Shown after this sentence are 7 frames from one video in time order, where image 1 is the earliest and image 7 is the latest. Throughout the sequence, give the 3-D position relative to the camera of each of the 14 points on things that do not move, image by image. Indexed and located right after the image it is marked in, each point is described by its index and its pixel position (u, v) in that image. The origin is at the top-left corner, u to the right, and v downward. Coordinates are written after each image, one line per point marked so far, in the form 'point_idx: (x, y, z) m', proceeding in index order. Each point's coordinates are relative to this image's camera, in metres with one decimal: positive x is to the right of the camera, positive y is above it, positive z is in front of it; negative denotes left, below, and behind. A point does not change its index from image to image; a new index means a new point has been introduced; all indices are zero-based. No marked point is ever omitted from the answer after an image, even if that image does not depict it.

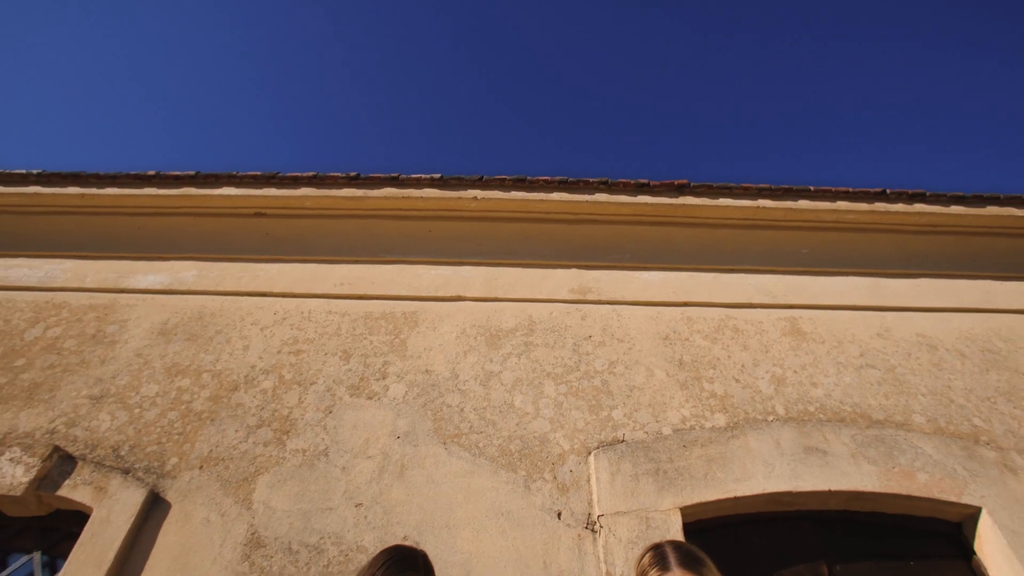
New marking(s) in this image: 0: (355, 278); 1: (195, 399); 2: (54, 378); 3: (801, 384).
0: (-1.0, +0.1, +3.5) m
1: (-1.6, -0.6, +2.8) m
2: (-2.4, -0.5, +2.9) m
3: (+1.5, -0.5, +2.8) m
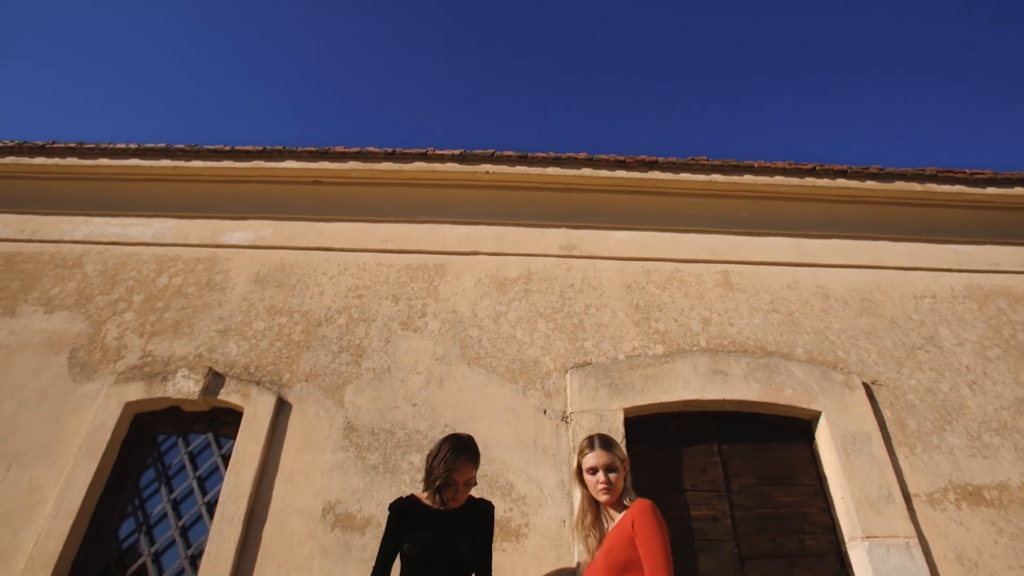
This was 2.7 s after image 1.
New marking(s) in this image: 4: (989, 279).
0: (-0.9, +0.4, +4.5) m
1: (-1.6, -0.3, +4.0) m
2: (-2.4, -0.2, +4.1) m
3: (+1.5, -0.3, +4.0) m
4: (+3.6, +0.1, +4.2) m
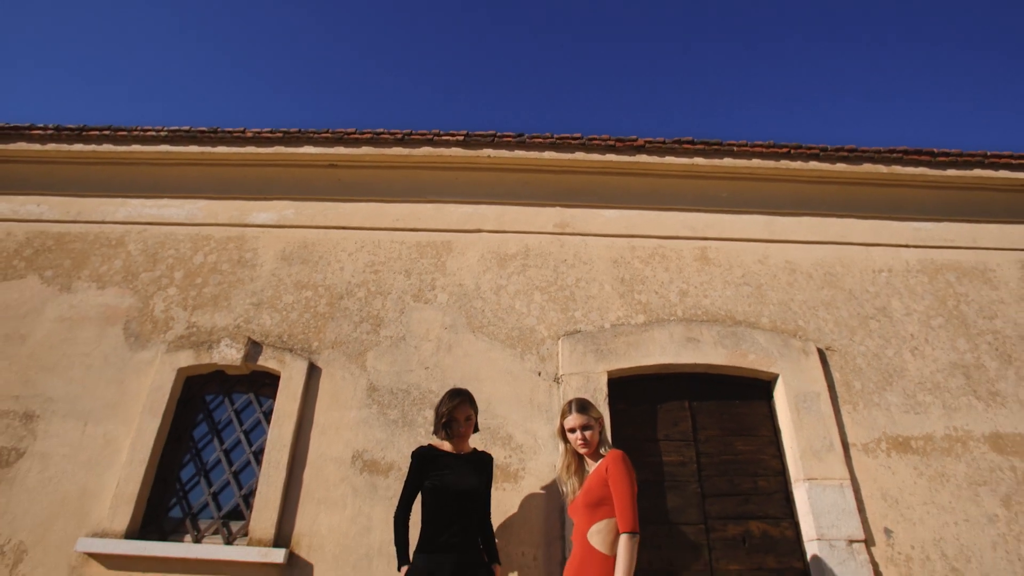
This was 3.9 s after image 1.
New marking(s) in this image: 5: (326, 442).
0: (-0.9, +0.7, +5.0) m
1: (-1.6, -0.1, +4.6) m
2: (-2.4, 0.0, +4.6) m
3: (+1.5, -0.1, +4.5) m
4: (+3.6, +0.3, +4.6) m
5: (-1.3, -1.1, +4.0) m
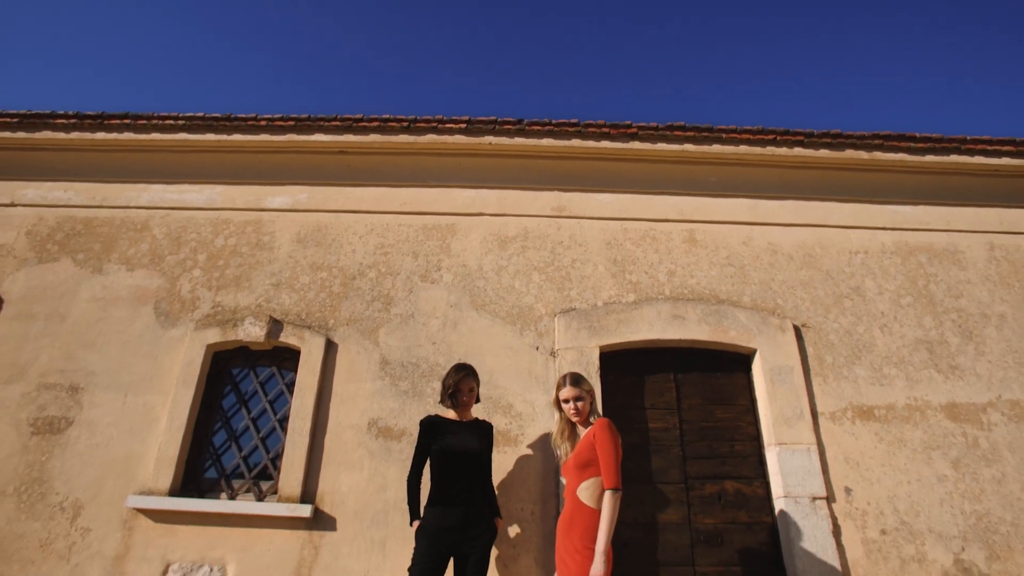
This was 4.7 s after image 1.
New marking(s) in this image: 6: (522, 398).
0: (-0.9, +0.8, +5.3) m
1: (-1.6, 0.0, +4.9) m
2: (-2.4, +0.2, +5.0) m
3: (+1.5, +0.1, +4.8) m
4: (+3.6, +0.5, +4.9) m
5: (-1.3, -1.0, +4.4) m
6: (+0.1, -0.9, +4.4) m
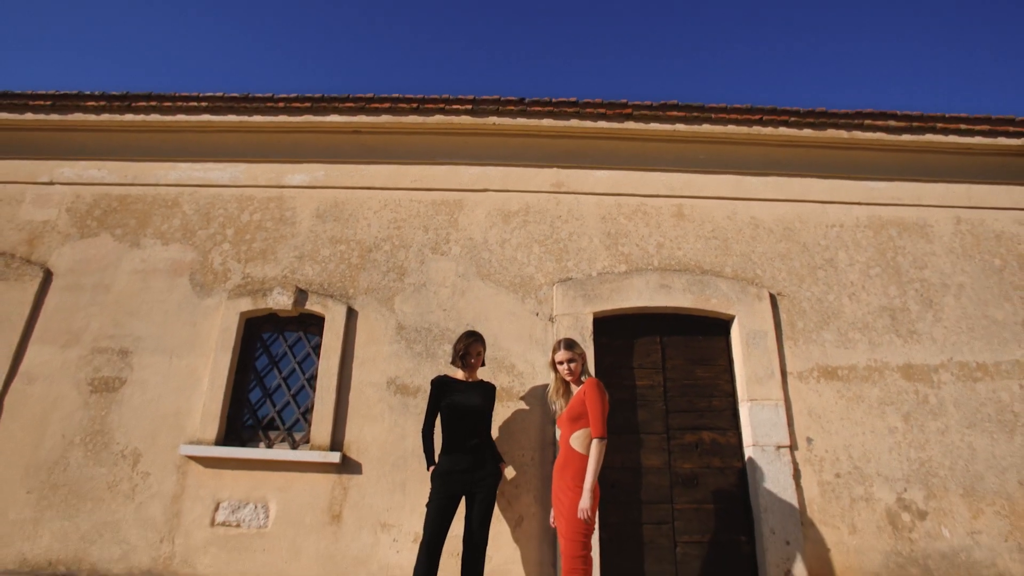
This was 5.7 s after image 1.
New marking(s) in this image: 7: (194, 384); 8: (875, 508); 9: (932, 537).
0: (-0.9, +1.1, +5.7) m
1: (-1.6, +0.3, +5.4) m
2: (-2.4, +0.4, +5.5) m
3: (+1.5, +0.4, +5.2) m
4: (+3.6, +0.8, +5.3) m
5: (-1.3, -0.7, +5.0) m
6: (+0.1, -0.6, +5.0) m
7: (-2.9, -0.9, +5.0) m
8: (+2.8, -1.7, +4.3) m
9: (+3.2, -1.9, +4.3) m
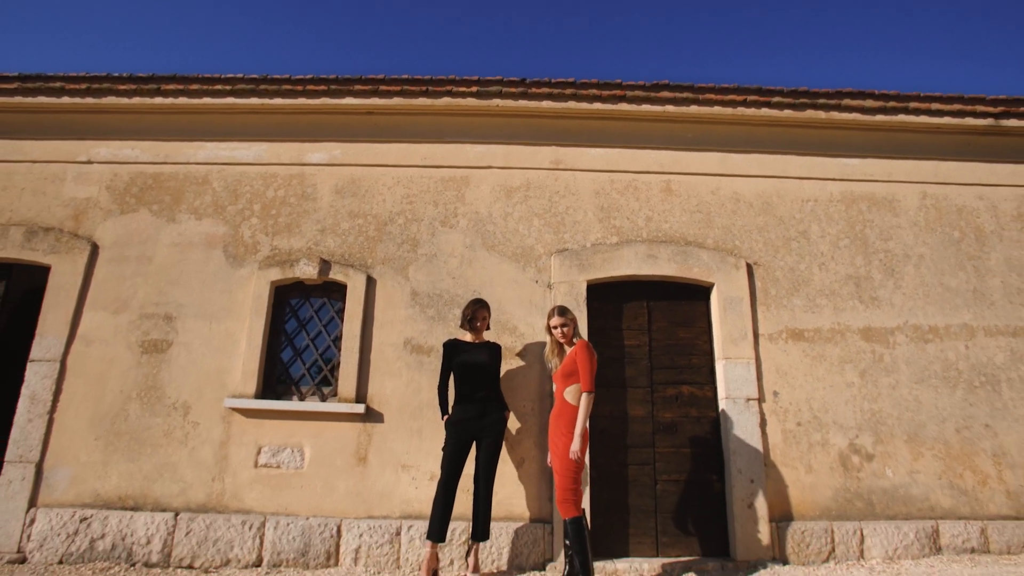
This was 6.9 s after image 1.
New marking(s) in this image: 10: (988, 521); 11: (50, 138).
0: (-0.9, +1.5, +6.1) m
1: (-1.5, +0.6, +5.9) m
2: (-2.3, +0.7, +6.0) m
3: (+1.5, +0.7, +5.8) m
4: (+3.6, +1.1, +5.8) m
5: (-1.3, -0.5, +5.6) m
6: (+0.1, -0.4, +5.6) m
7: (-2.9, -0.6, +5.7) m
8: (+2.9, -1.5, +5.0) m
9: (+3.3, -1.7, +5.0) m
10: (+4.2, -2.0, +4.8) m
11: (-5.4, +1.7, +6.5) m
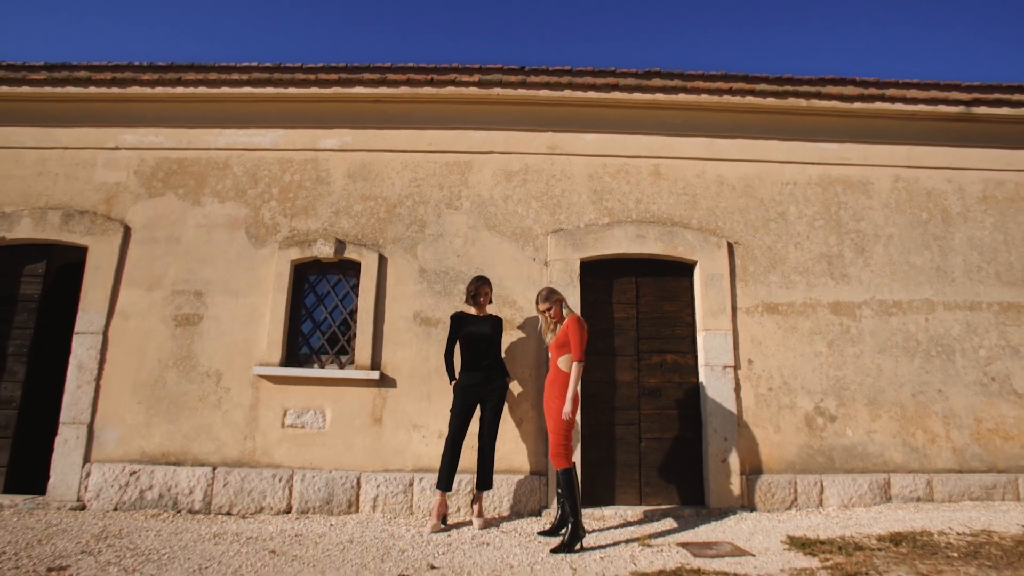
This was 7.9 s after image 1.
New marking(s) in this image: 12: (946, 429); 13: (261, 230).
0: (-0.9, +1.7, +6.6) m
1: (-1.5, +0.9, +6.4) m
2: (-2.3, +1.0, +6.5) m
3: (+1.5, +0.9, +6.2) m
4: (+3.6, +1.3, +6.2) m
5: (-1.3, -0.2, +6.2) m
6: (+0.1, -0.1, +6.1) m
7: (-2.9, -0.3, +6.2) m
8: (+2.9, -1.3, +5.6) m
9: (+3.3, -1.5, +5.5) m
10: (+4.2, -1.8, +5.4) m
11: (-5.4, +2.0, +6.9) m
12: (+4.3, -1.4, +5.5) m
13: (-2.9, +0.7, +6.5) m
